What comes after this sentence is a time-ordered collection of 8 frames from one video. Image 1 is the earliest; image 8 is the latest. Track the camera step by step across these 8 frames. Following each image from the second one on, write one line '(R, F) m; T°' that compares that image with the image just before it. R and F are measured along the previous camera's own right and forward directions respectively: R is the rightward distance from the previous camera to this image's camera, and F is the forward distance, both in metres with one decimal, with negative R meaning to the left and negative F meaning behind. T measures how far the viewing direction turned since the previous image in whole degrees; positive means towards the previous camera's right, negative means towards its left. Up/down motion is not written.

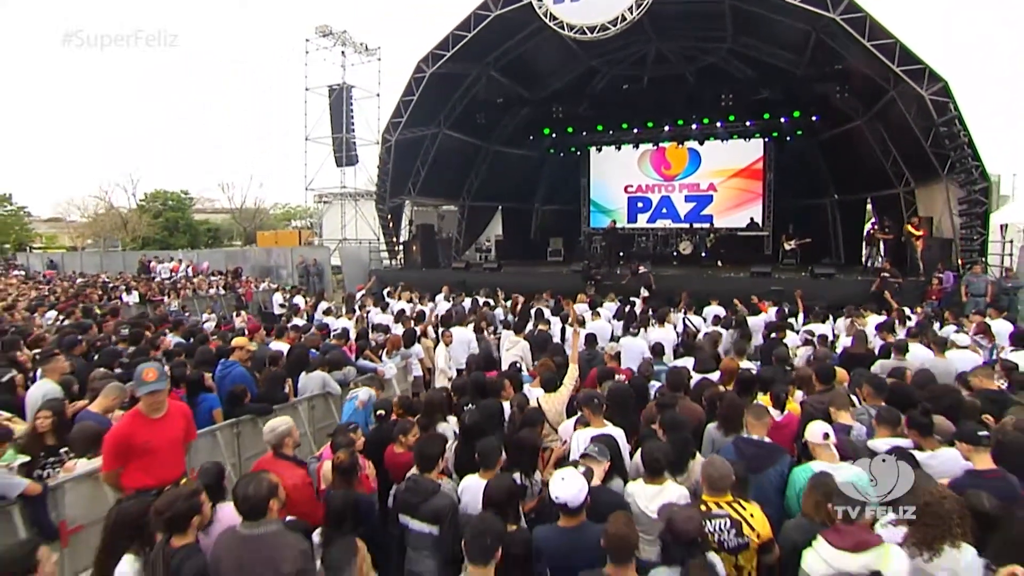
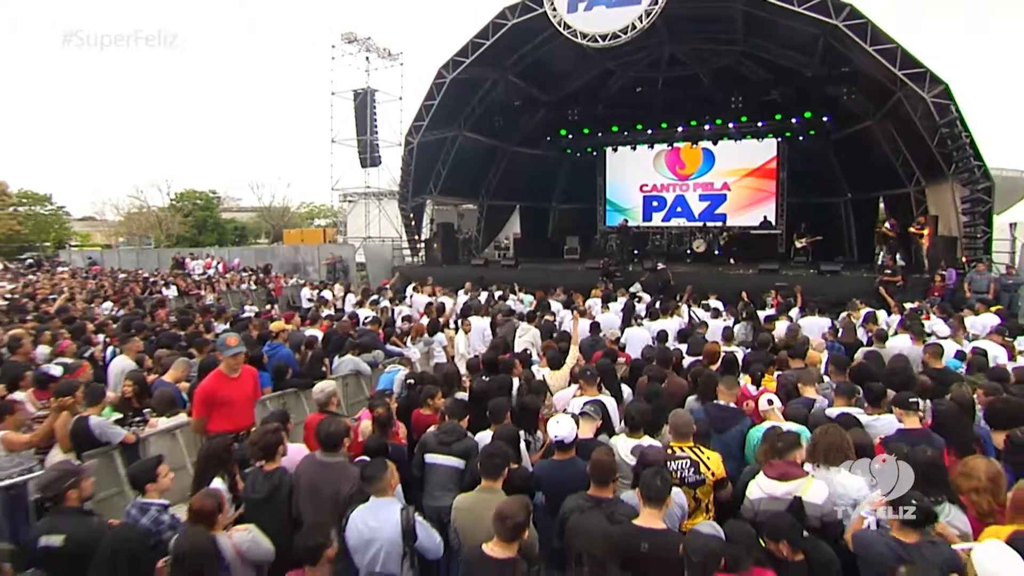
(+0.1, -0.7) m; -2°
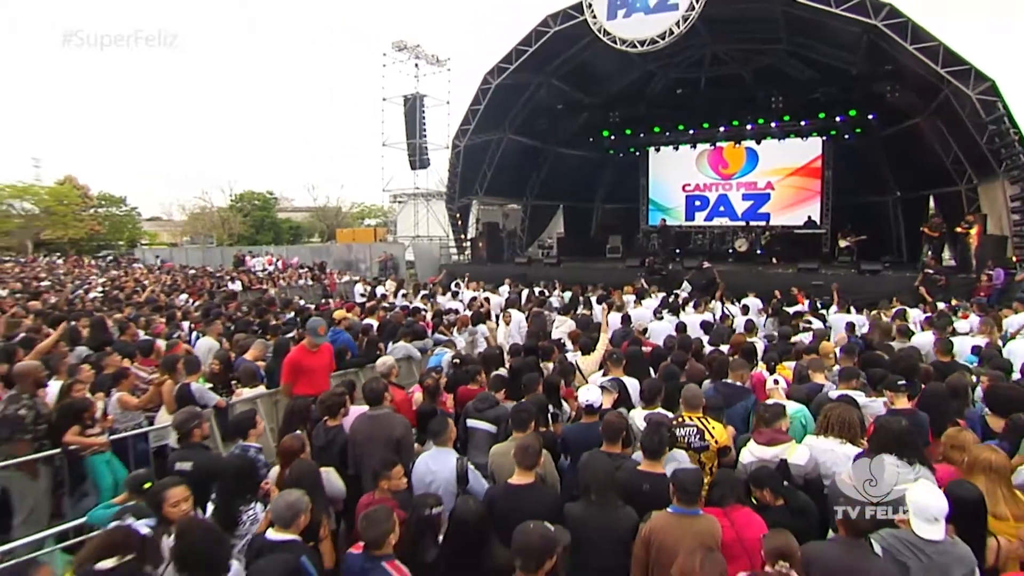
(+0.1, -0.6) m; -4°
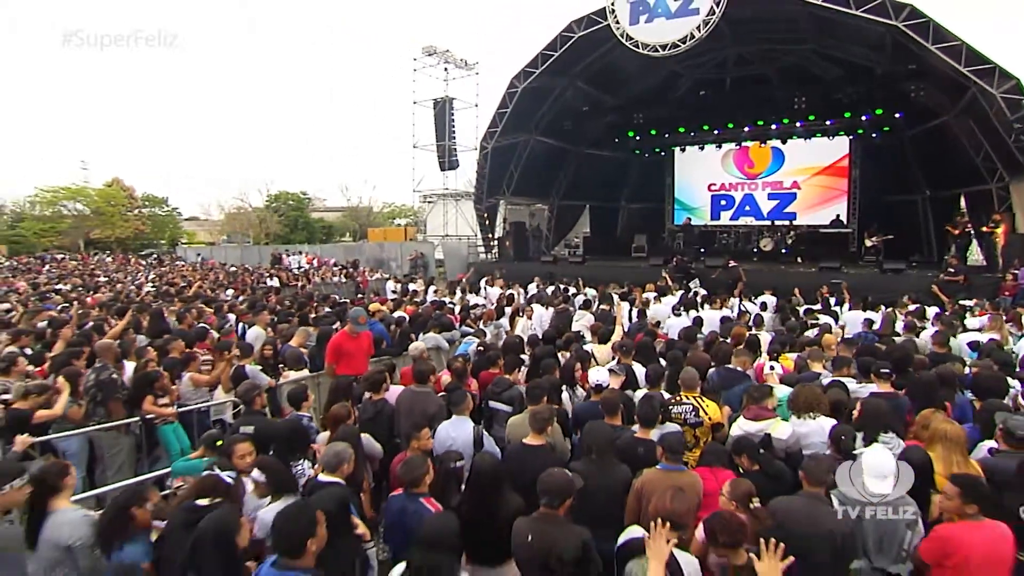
(+0.1, -0.5) m; -3°
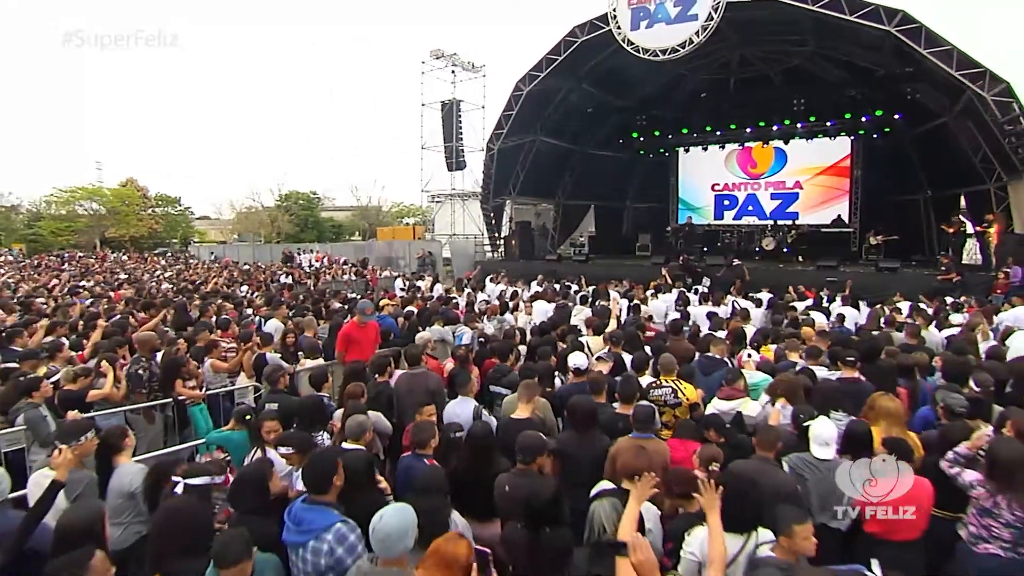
(+0.1, -0.5) m; -1°
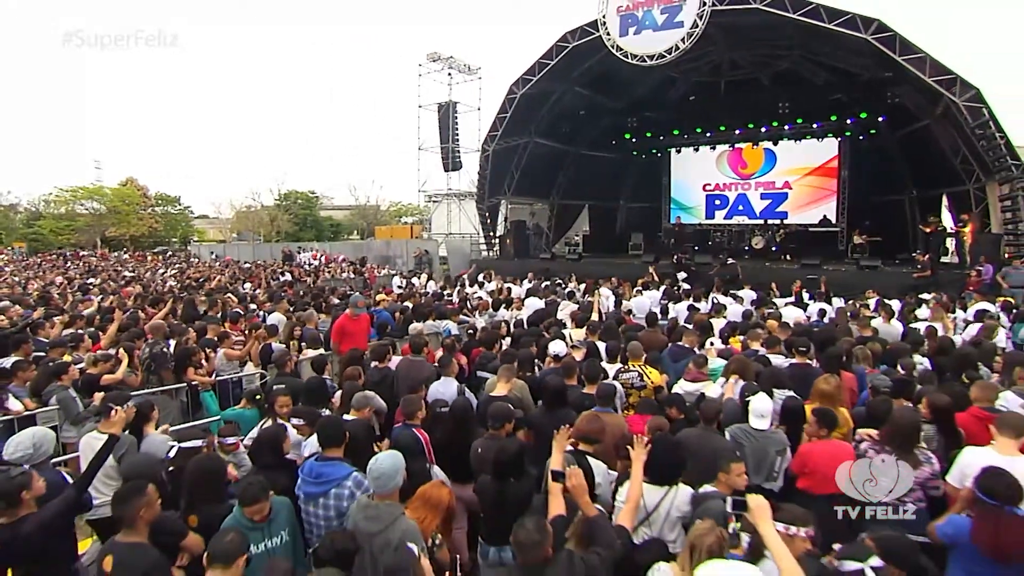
(+0.1, -0.5) m; 0°
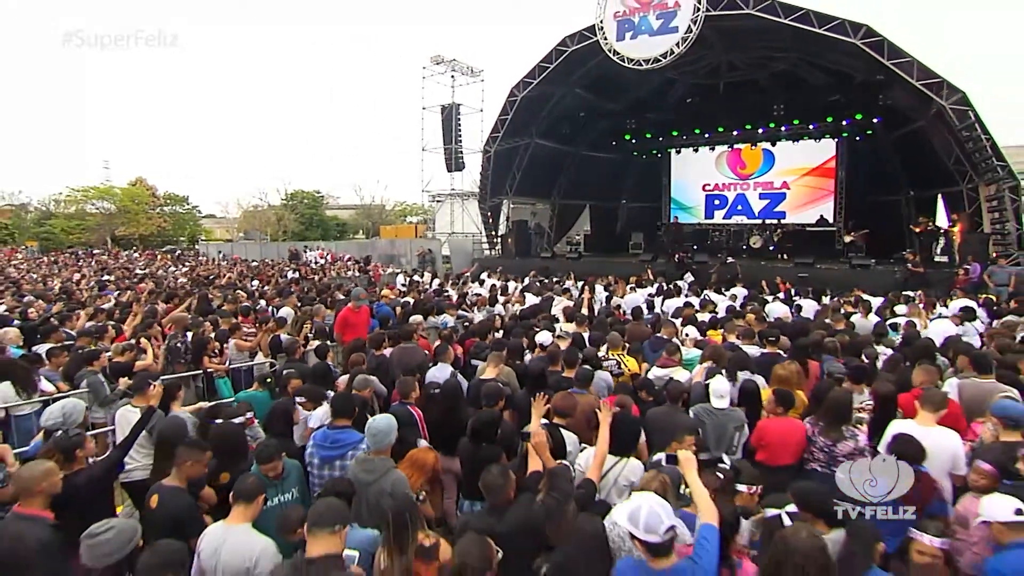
(+0.1, -0.4) m; -1°
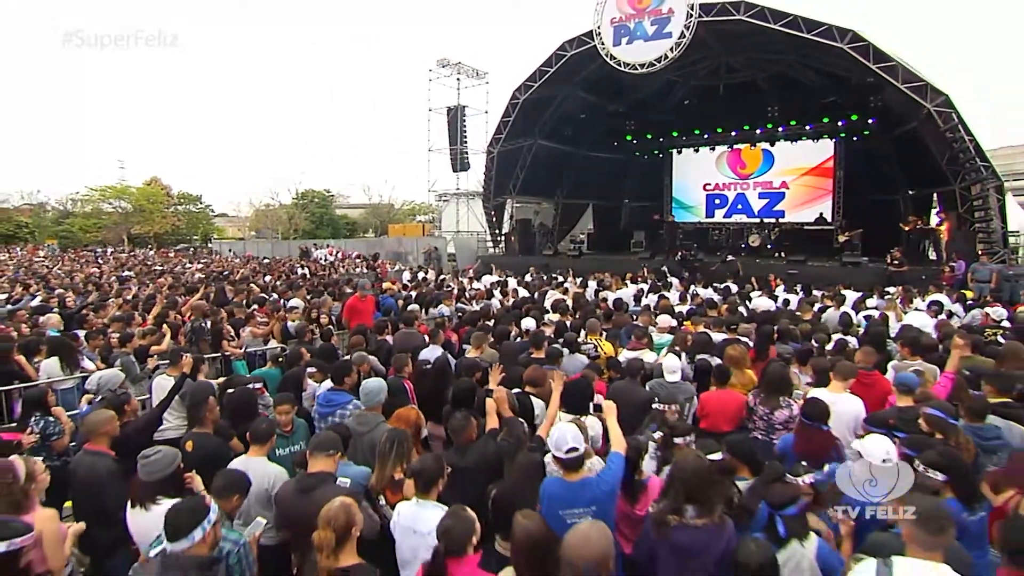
(+0.2, -0.6) m; -1°
